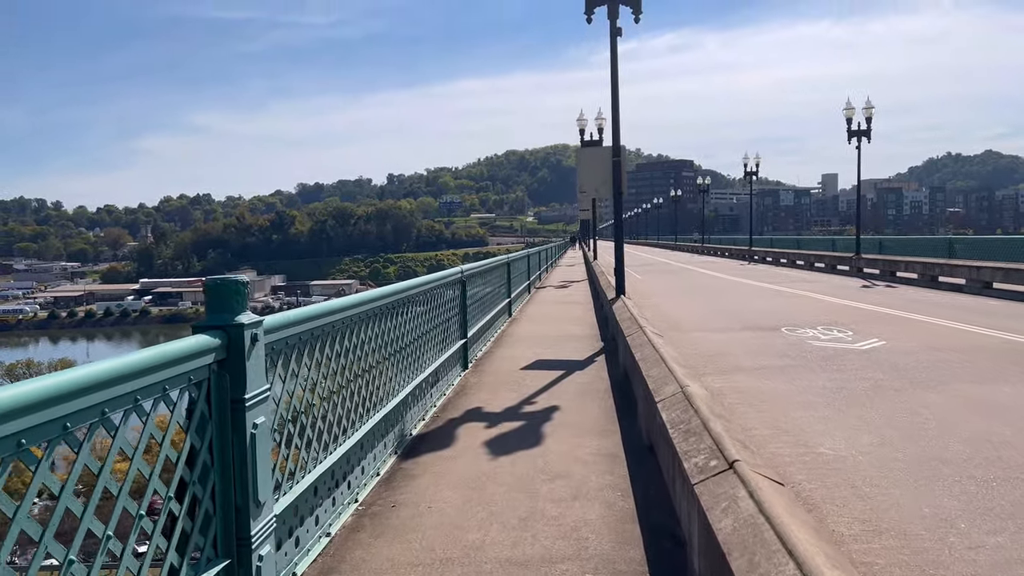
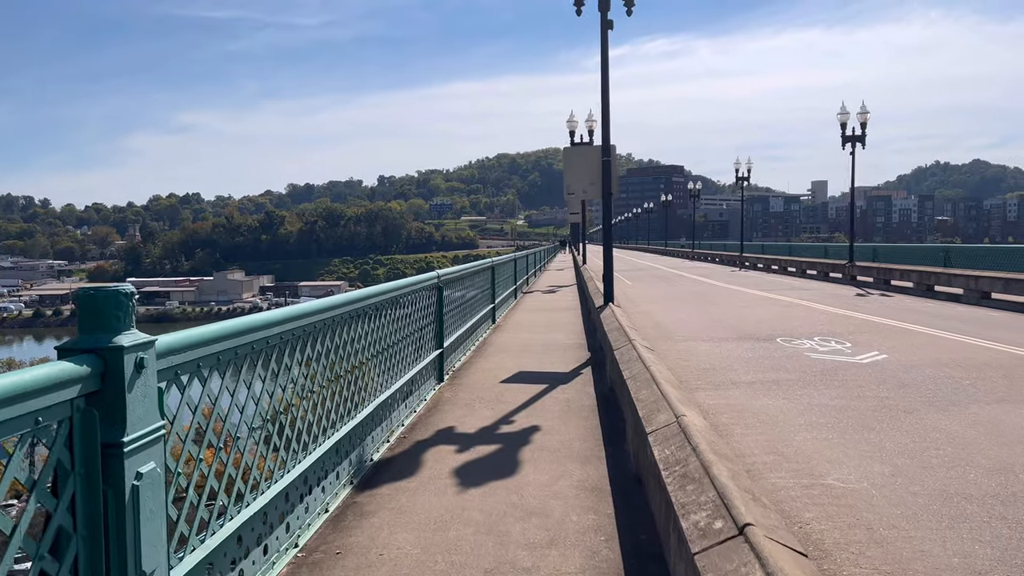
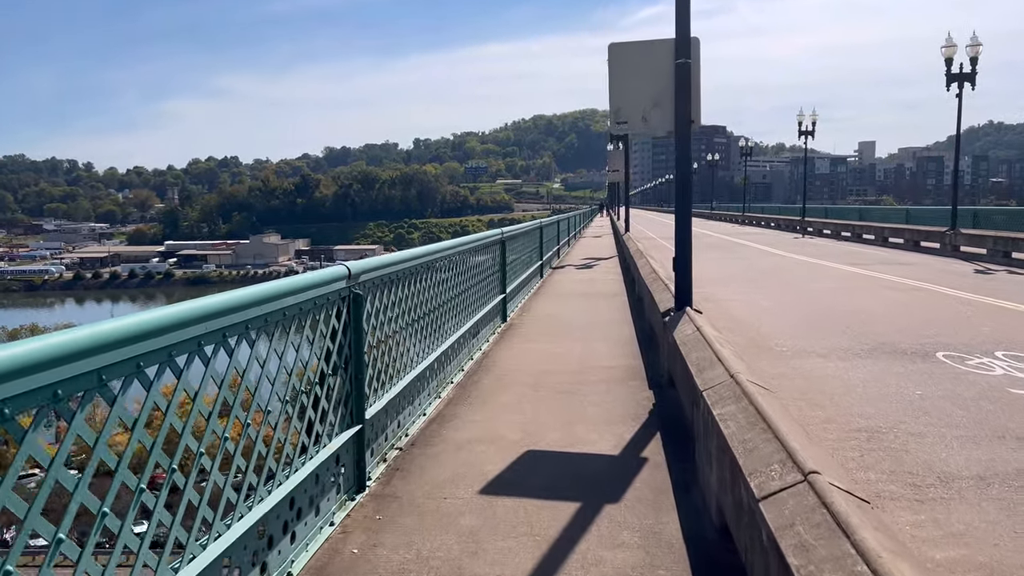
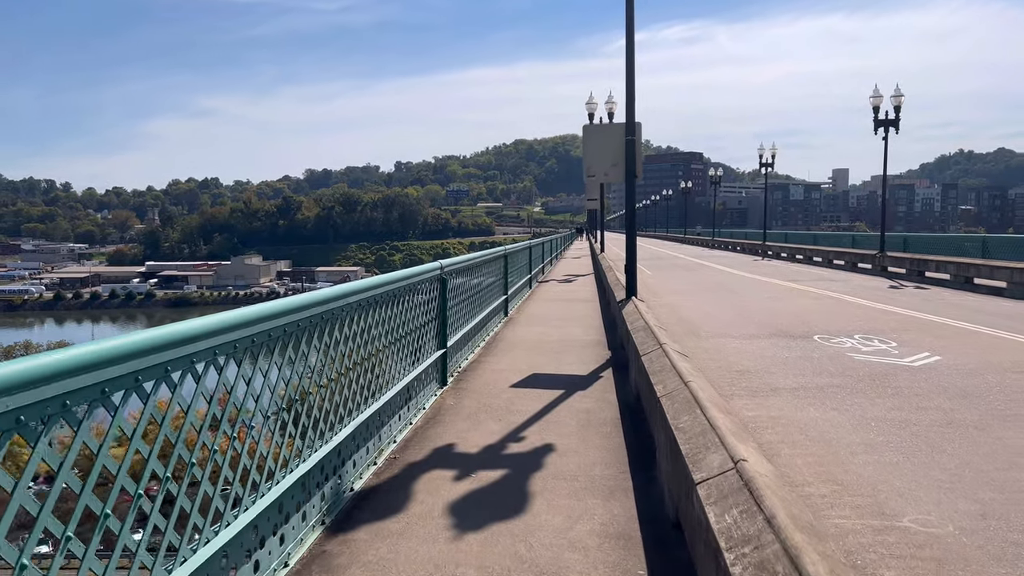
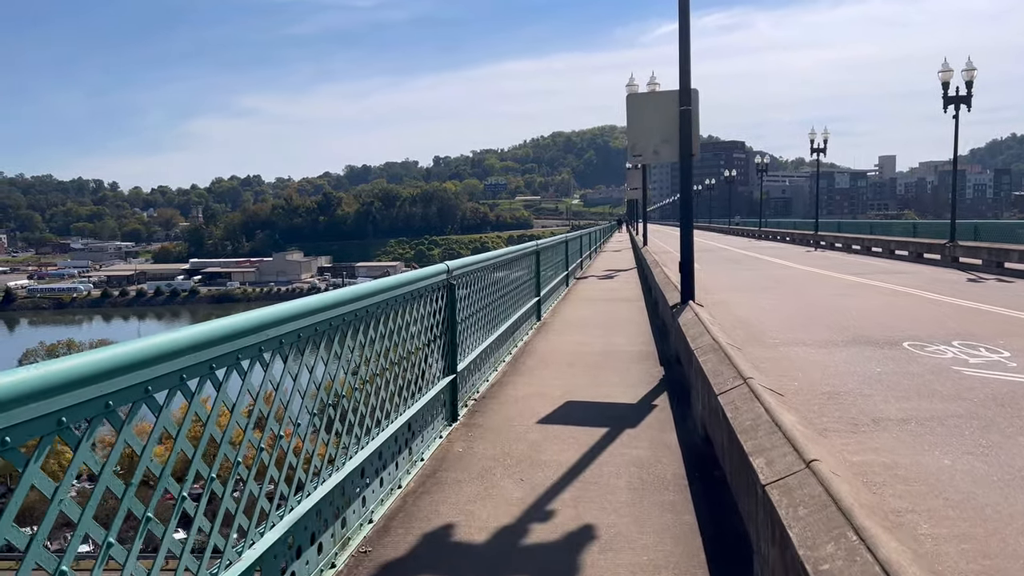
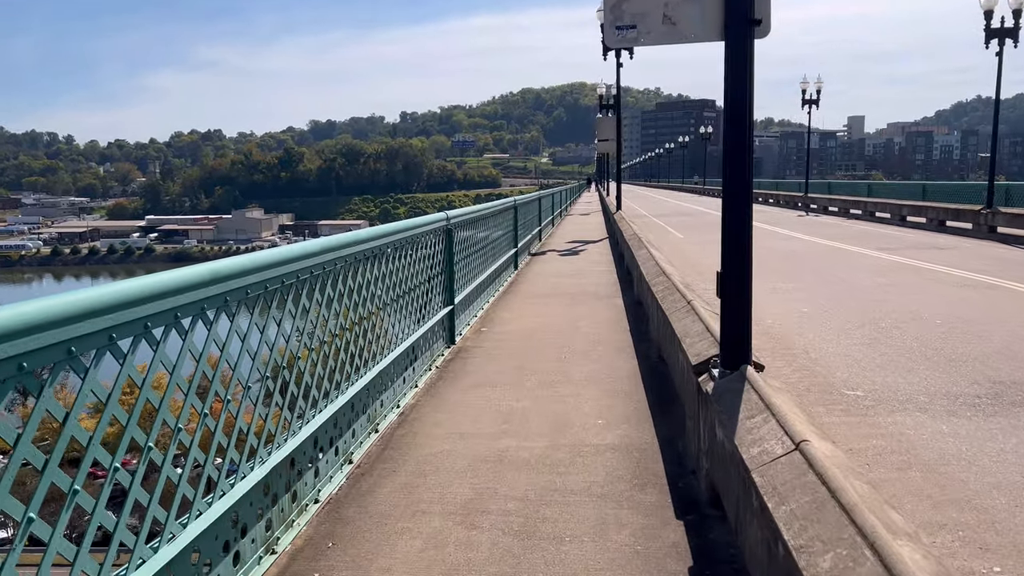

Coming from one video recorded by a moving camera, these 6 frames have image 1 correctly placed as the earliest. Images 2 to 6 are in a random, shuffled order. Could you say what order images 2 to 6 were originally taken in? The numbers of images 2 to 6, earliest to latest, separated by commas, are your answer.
2, 4, 5, 3, 6
